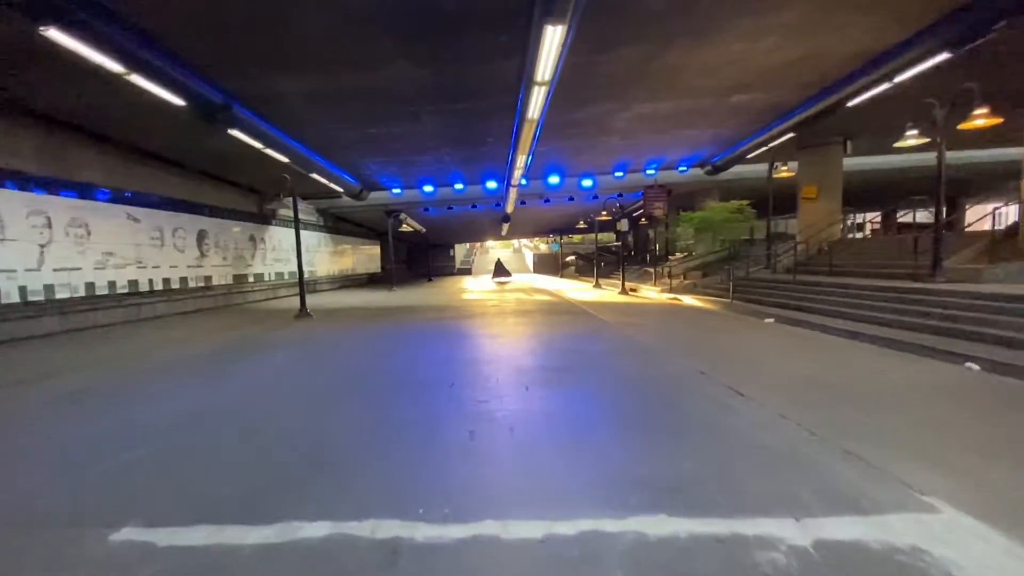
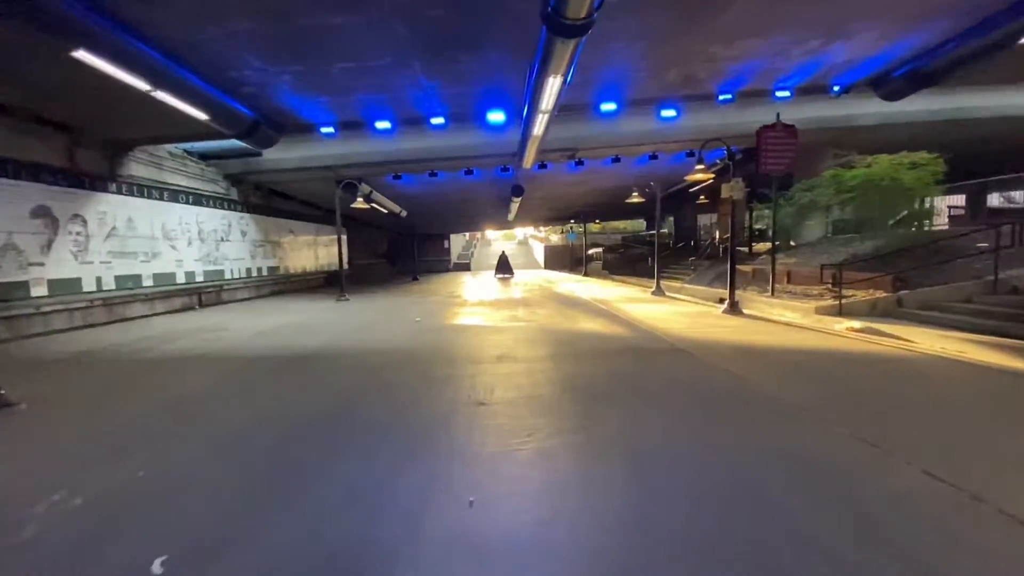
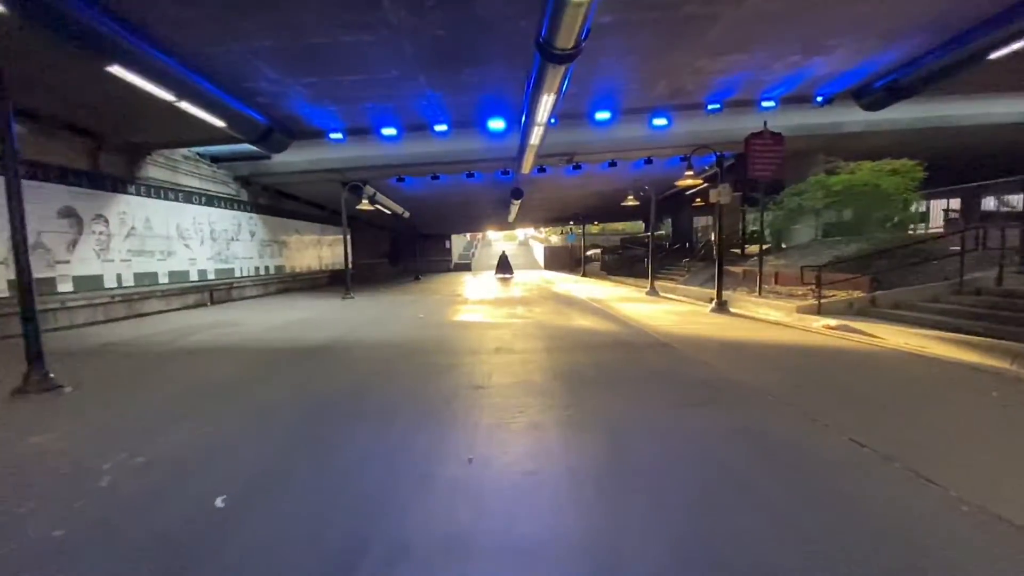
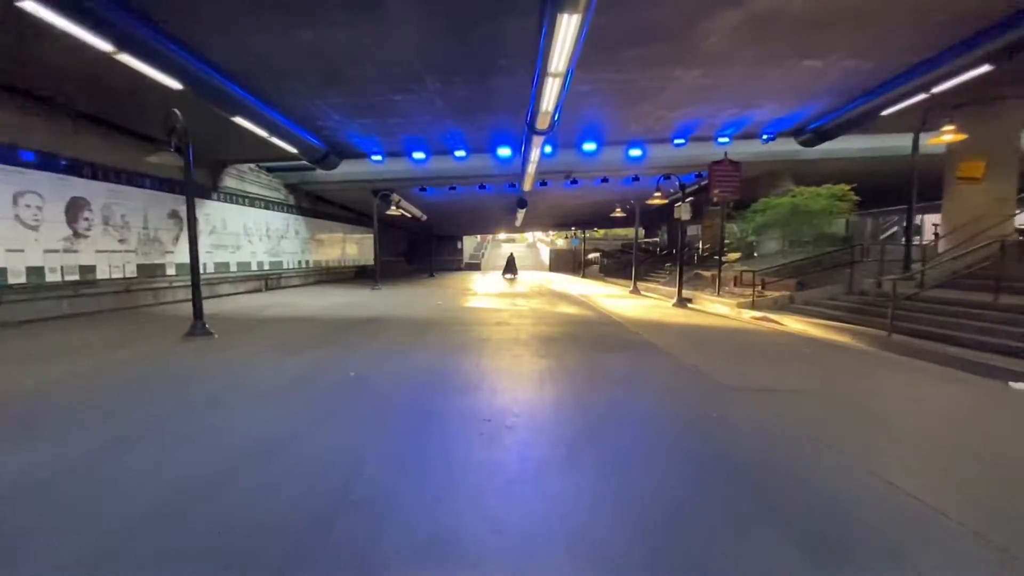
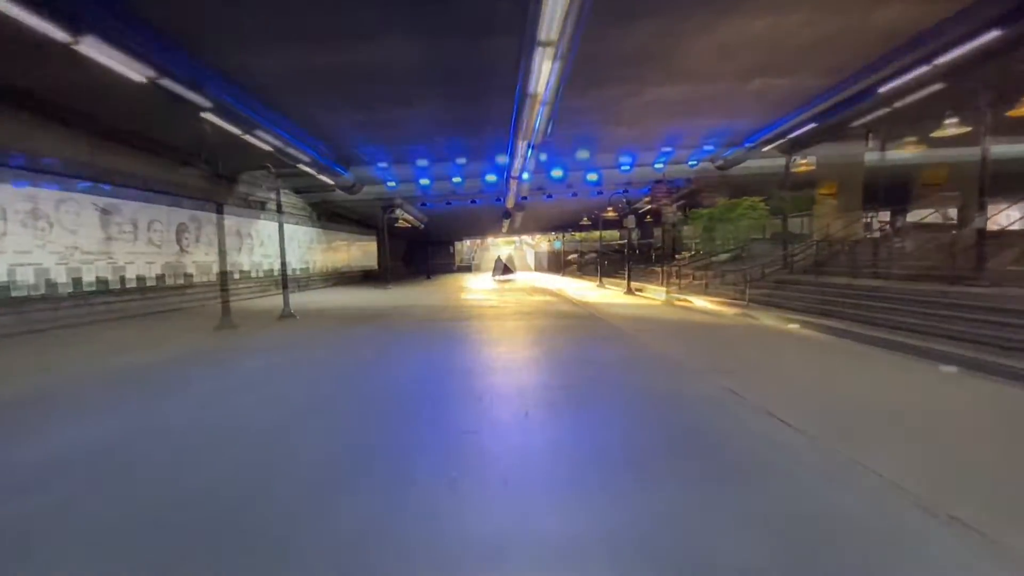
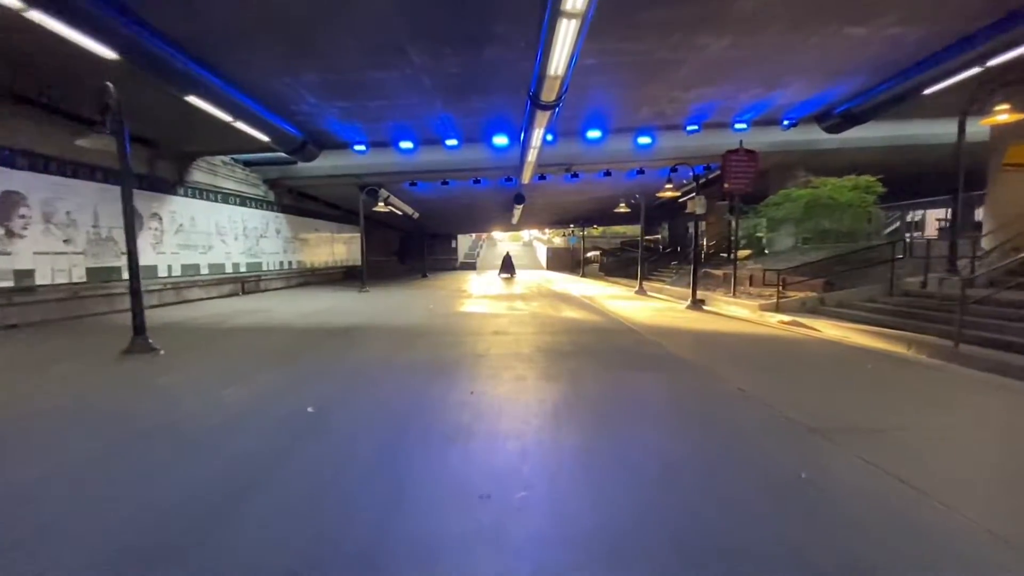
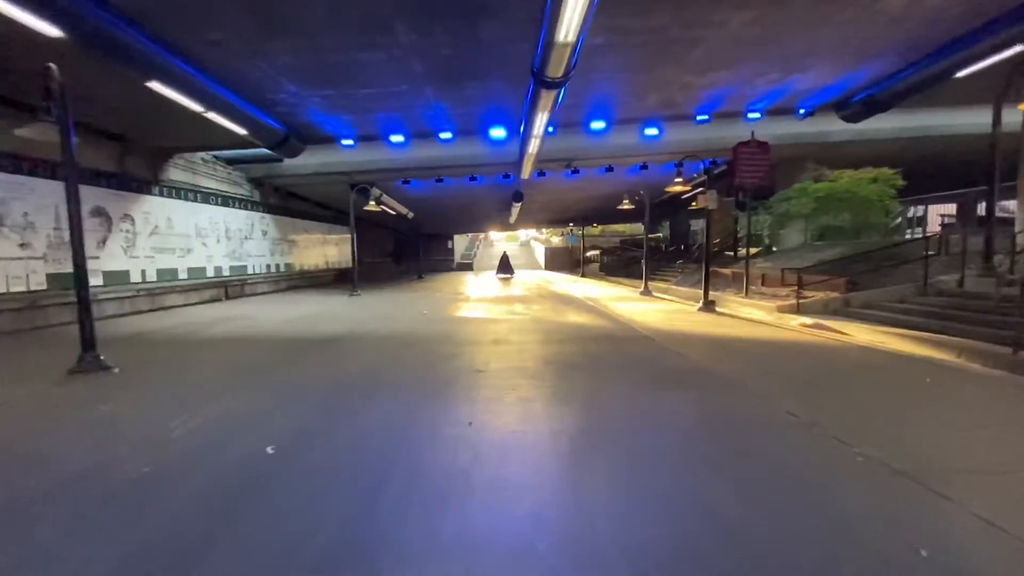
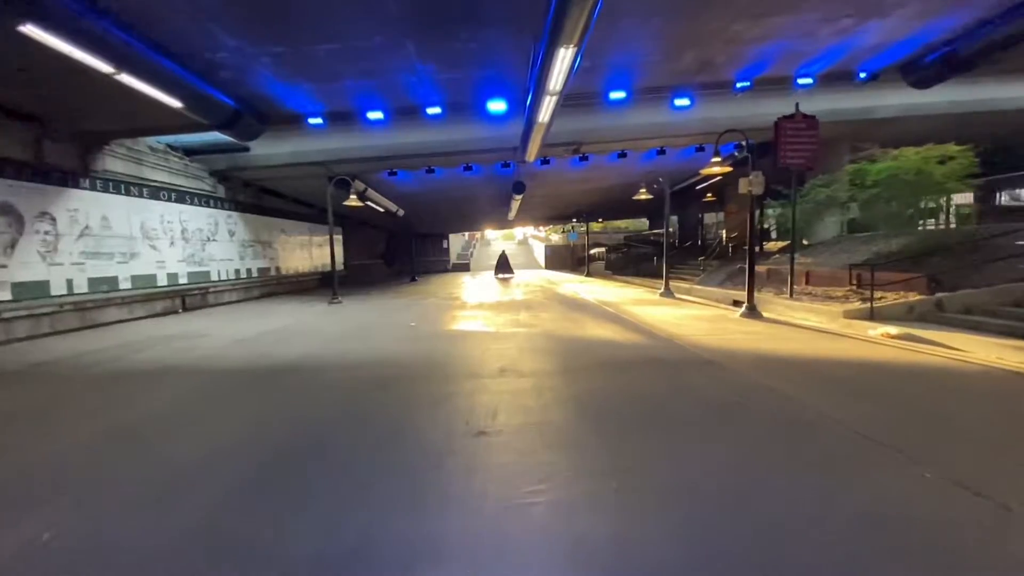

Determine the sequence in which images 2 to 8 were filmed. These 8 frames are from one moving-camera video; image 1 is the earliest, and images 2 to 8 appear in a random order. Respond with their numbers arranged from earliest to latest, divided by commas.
5, 4, 6, 7, 3, 2, 8
